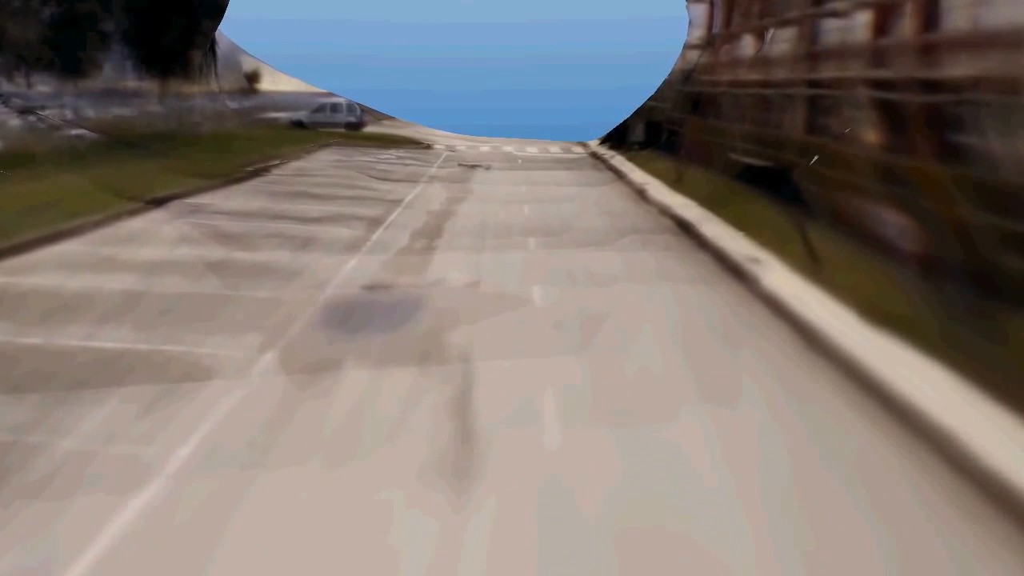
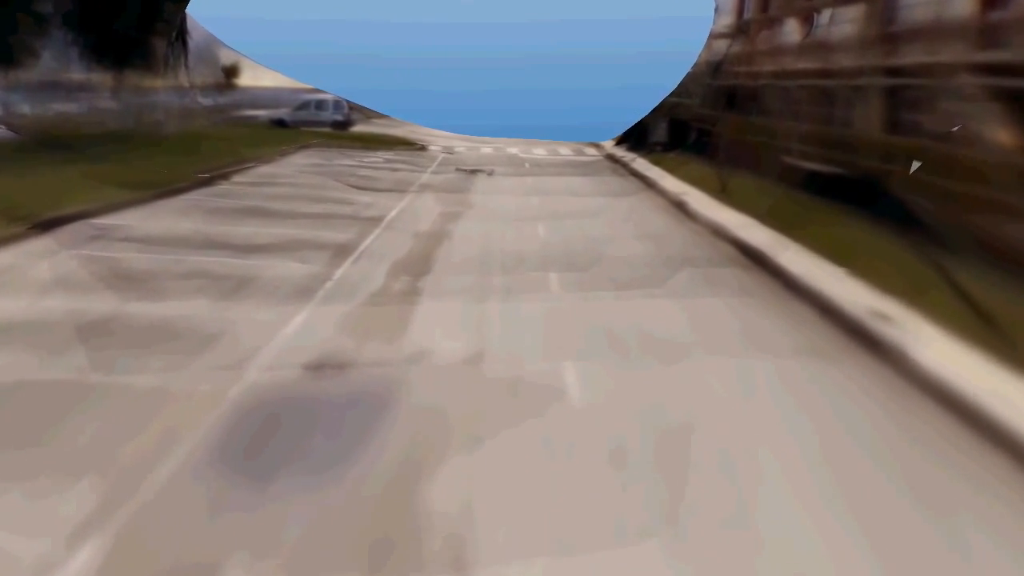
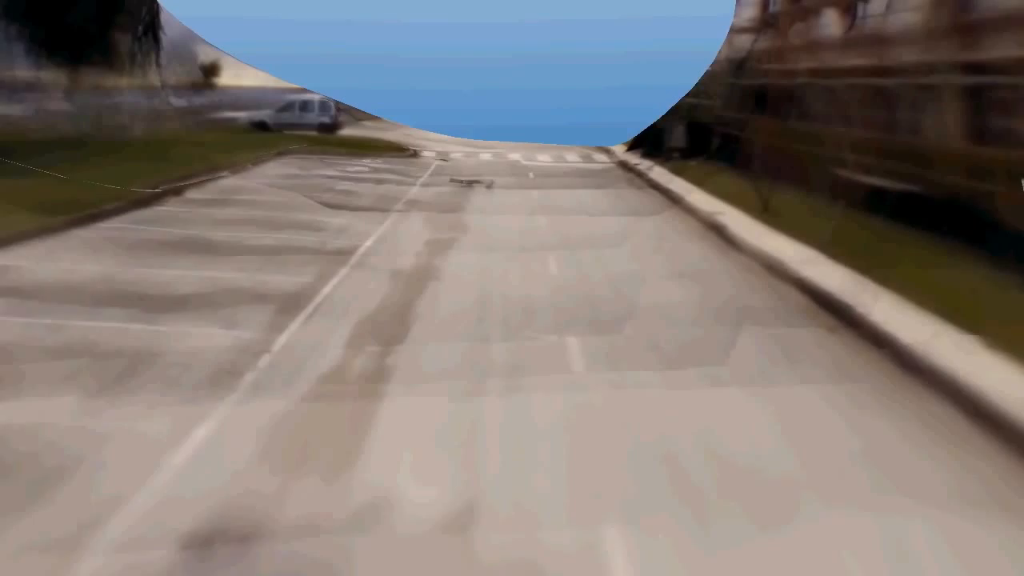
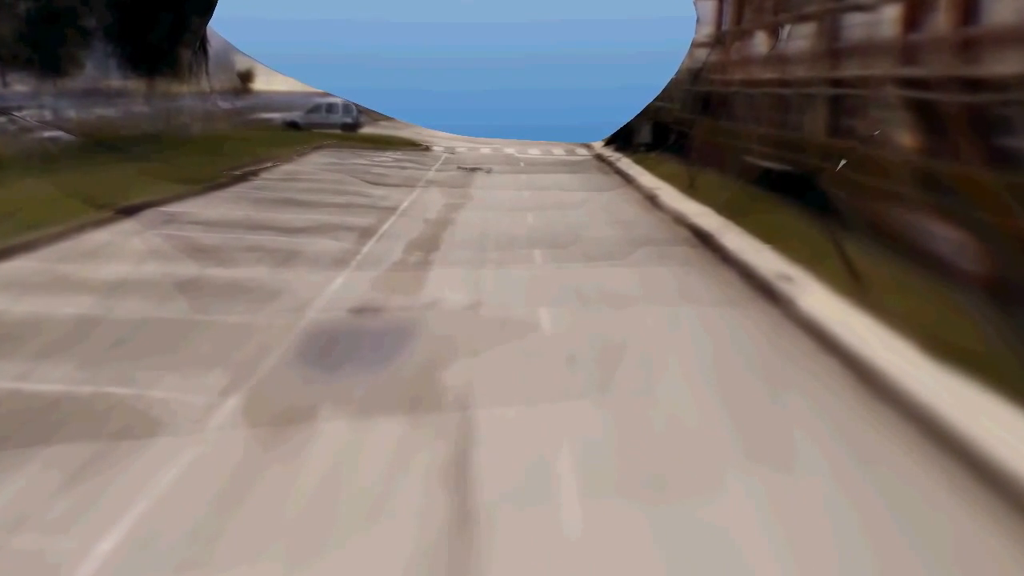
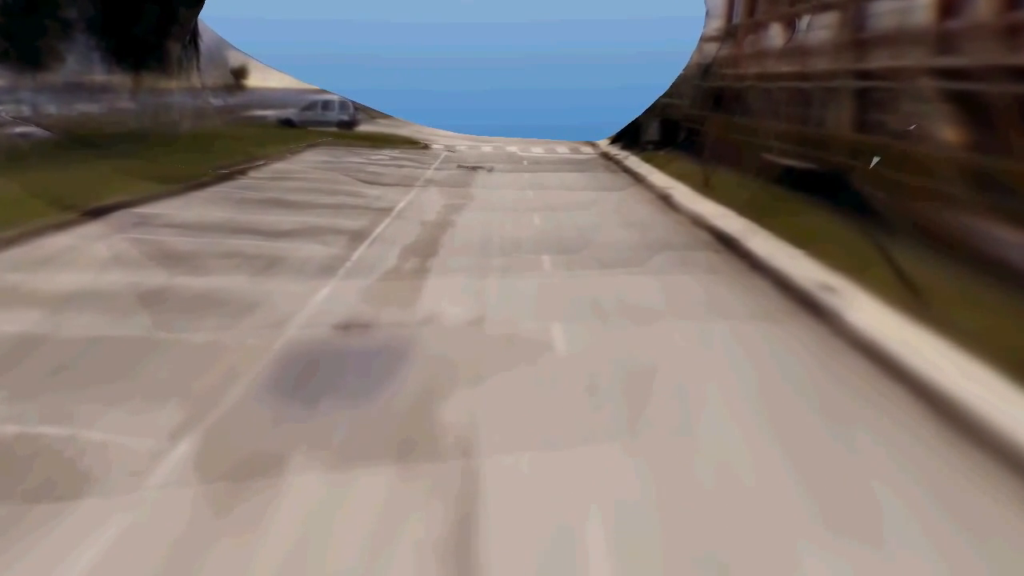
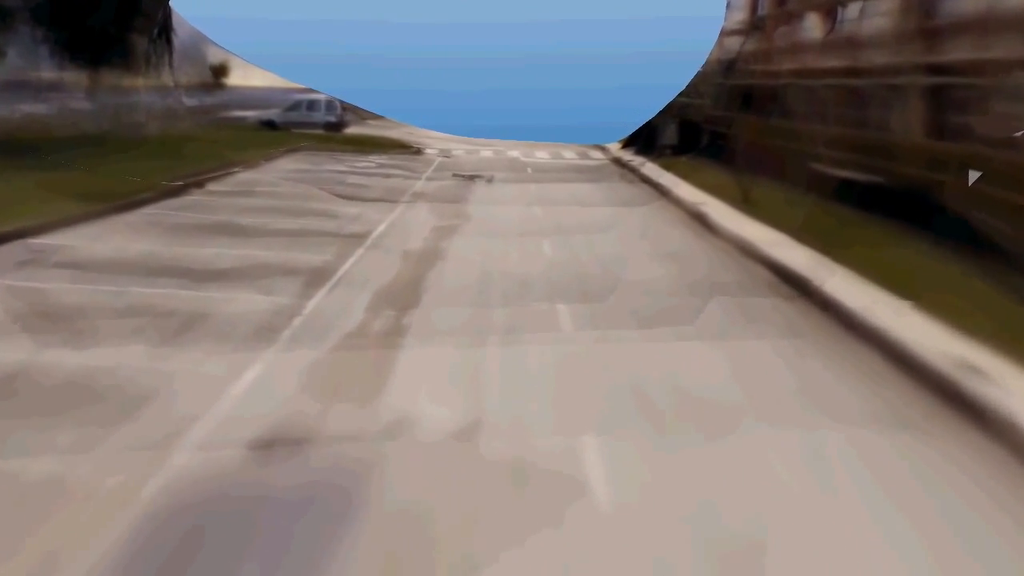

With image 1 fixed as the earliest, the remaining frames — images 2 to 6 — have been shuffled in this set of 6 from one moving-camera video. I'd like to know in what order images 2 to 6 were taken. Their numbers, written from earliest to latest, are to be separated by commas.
4, 5, 2, 6, 3
